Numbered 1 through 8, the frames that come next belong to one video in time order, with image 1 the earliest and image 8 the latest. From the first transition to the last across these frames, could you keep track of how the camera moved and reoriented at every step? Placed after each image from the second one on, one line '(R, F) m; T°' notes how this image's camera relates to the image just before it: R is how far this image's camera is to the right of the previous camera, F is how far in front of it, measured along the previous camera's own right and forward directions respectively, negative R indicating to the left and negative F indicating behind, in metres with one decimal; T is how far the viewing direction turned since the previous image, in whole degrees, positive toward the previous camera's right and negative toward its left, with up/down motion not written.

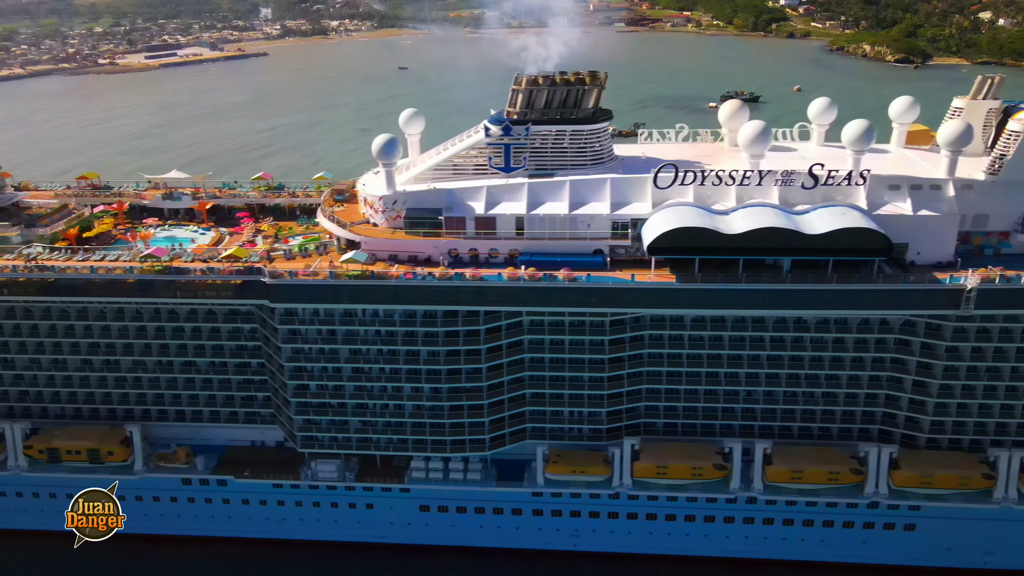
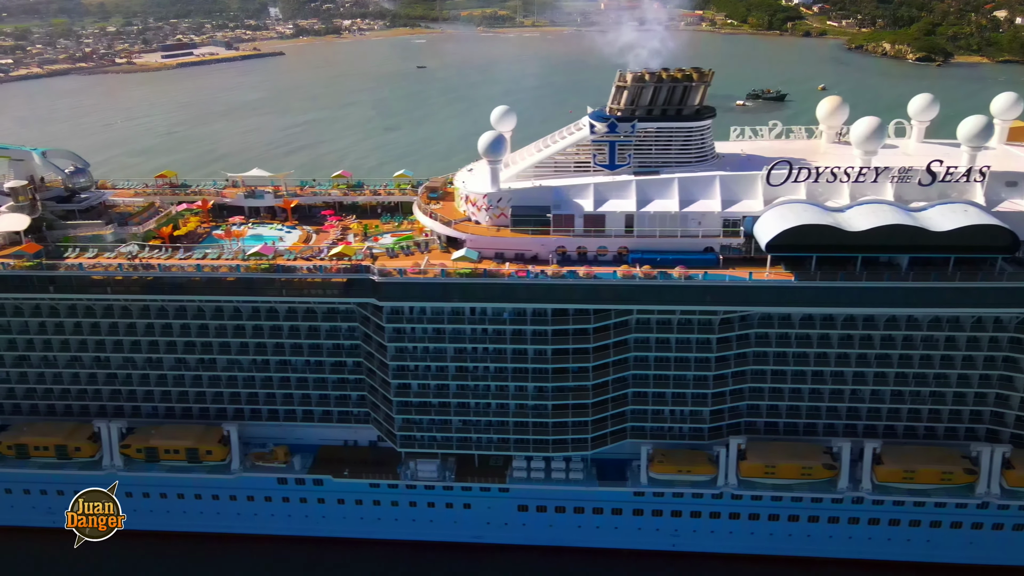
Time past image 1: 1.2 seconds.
(-4.7, +0.2) m; 0°
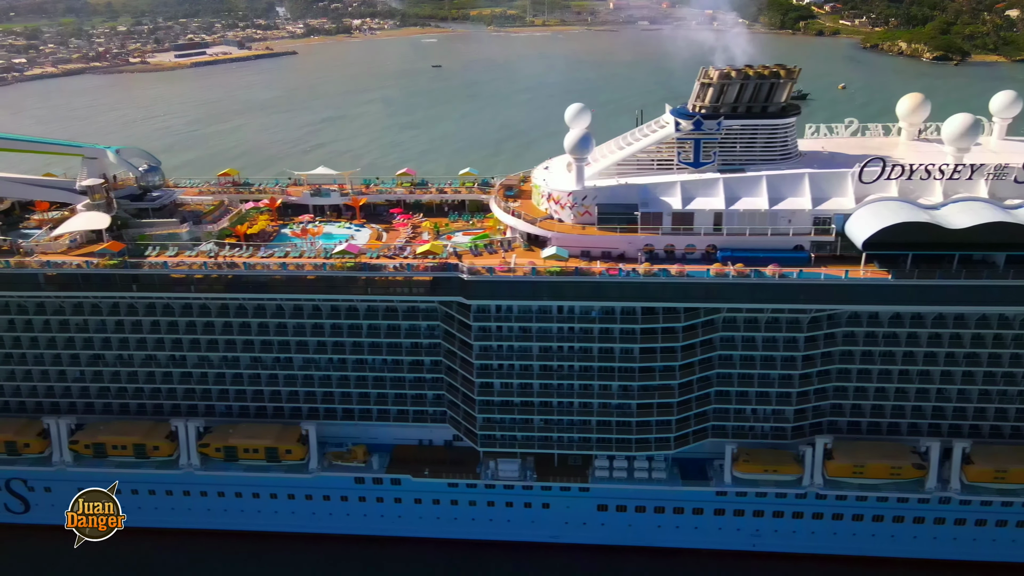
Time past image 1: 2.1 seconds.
(-3.7, +0.2) m; 0°
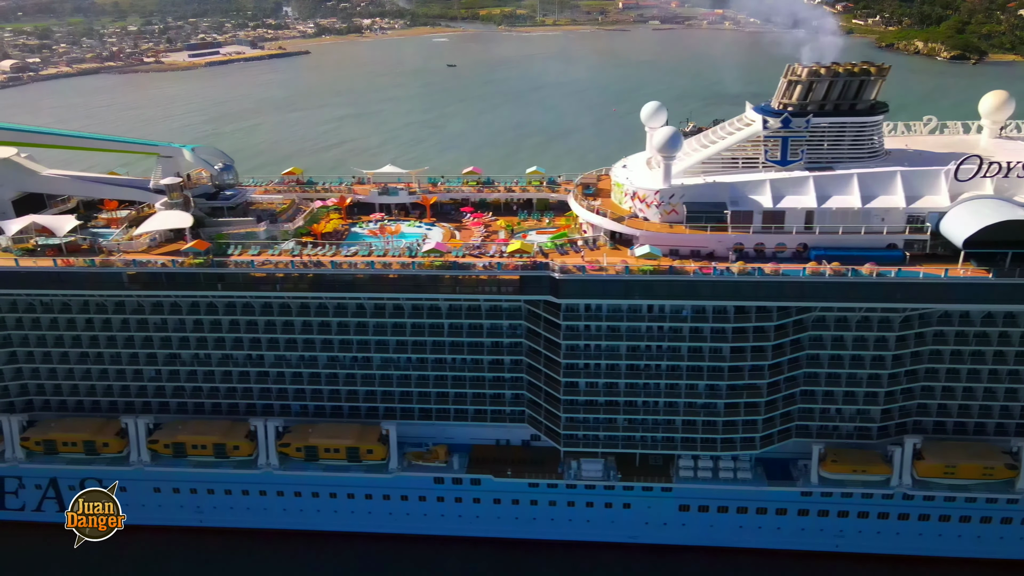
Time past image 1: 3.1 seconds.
(-3.8, +0.2) m; 0°
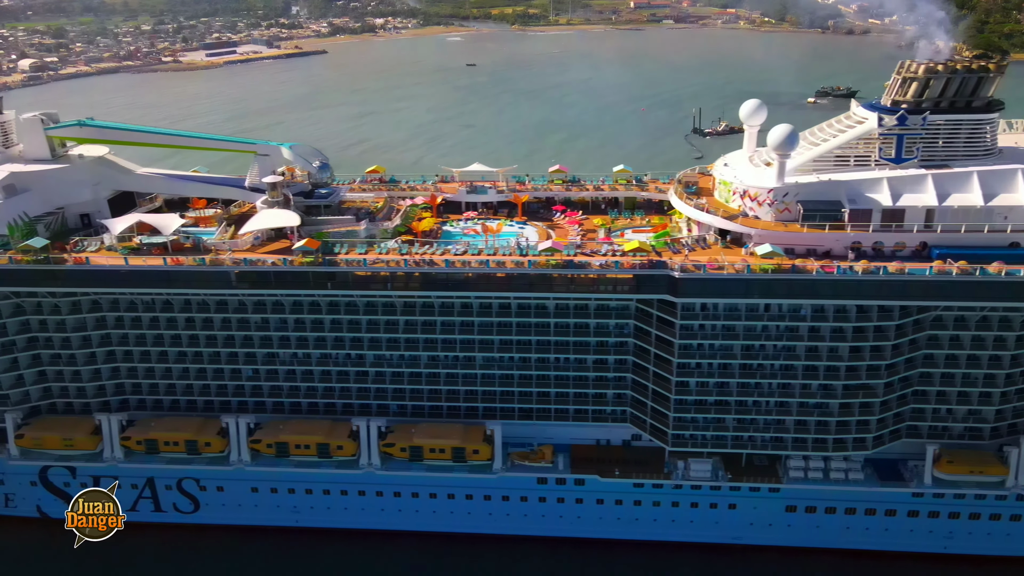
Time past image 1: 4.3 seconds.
(-4.9, +0.2) m; 0°
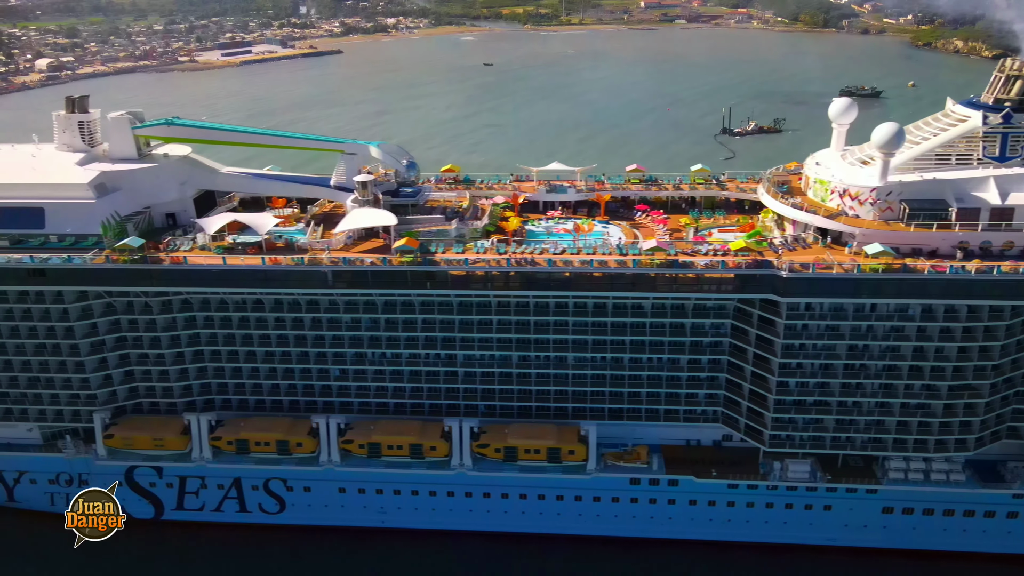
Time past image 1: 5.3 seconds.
(-4.3, +0.2) m; 0°
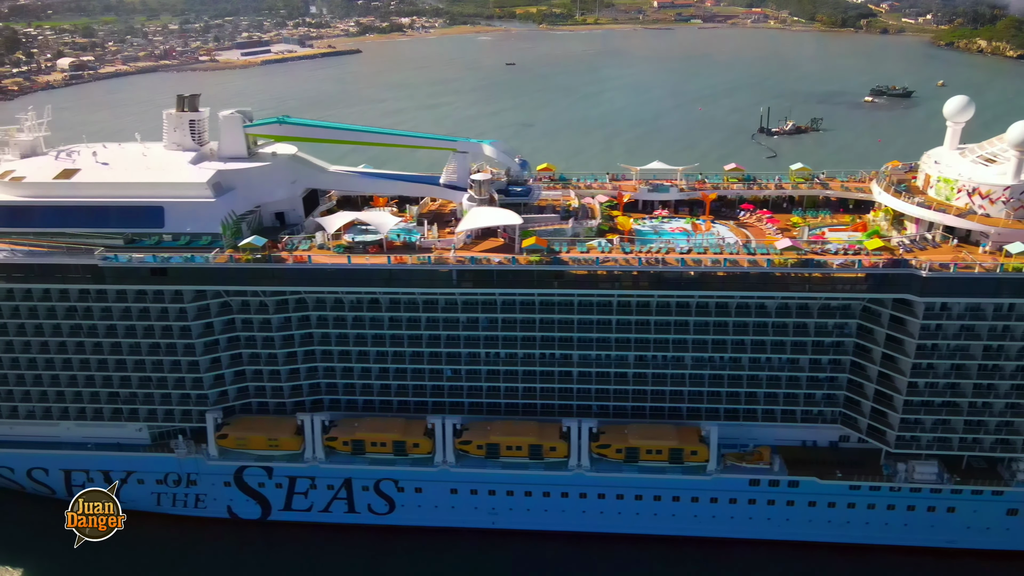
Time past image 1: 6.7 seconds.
(-5.5, +0.2) m; 0°
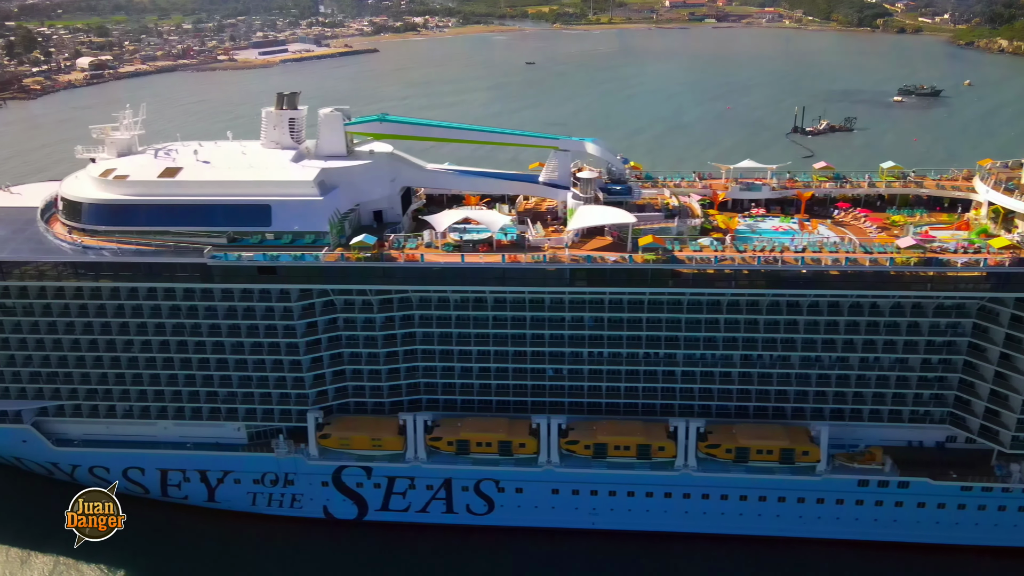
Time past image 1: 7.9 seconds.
(-4.9, +0.2) m; 0°
